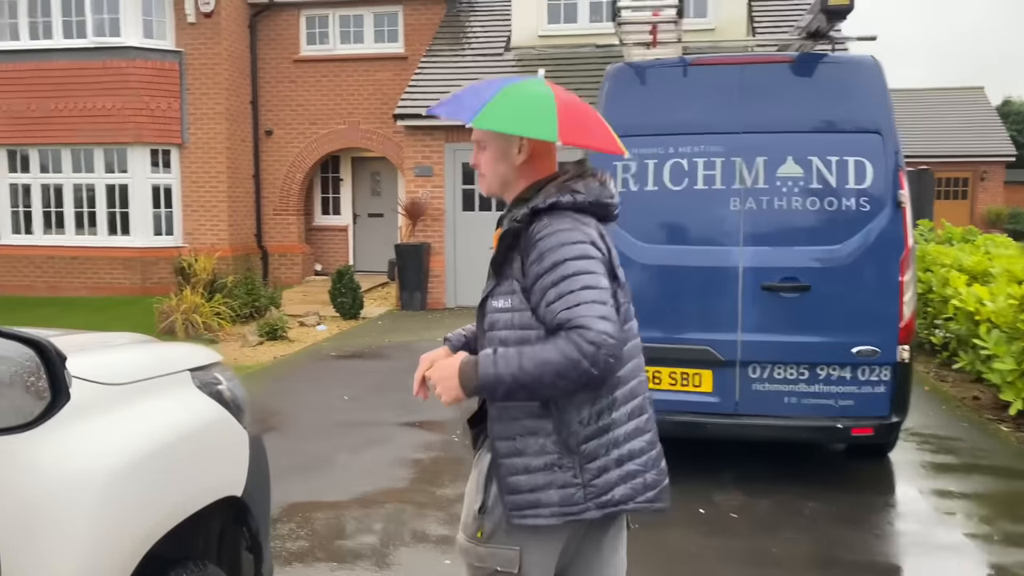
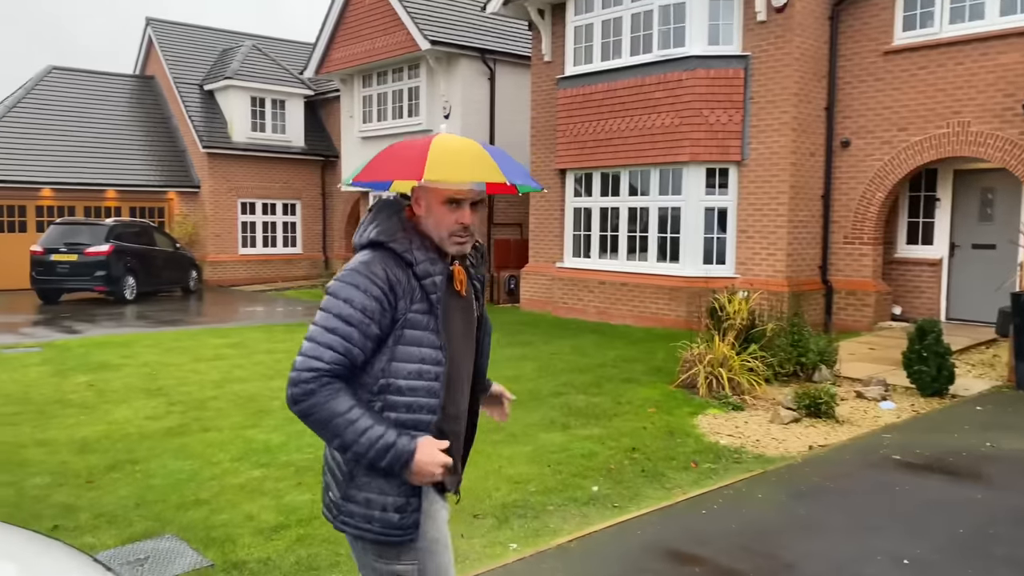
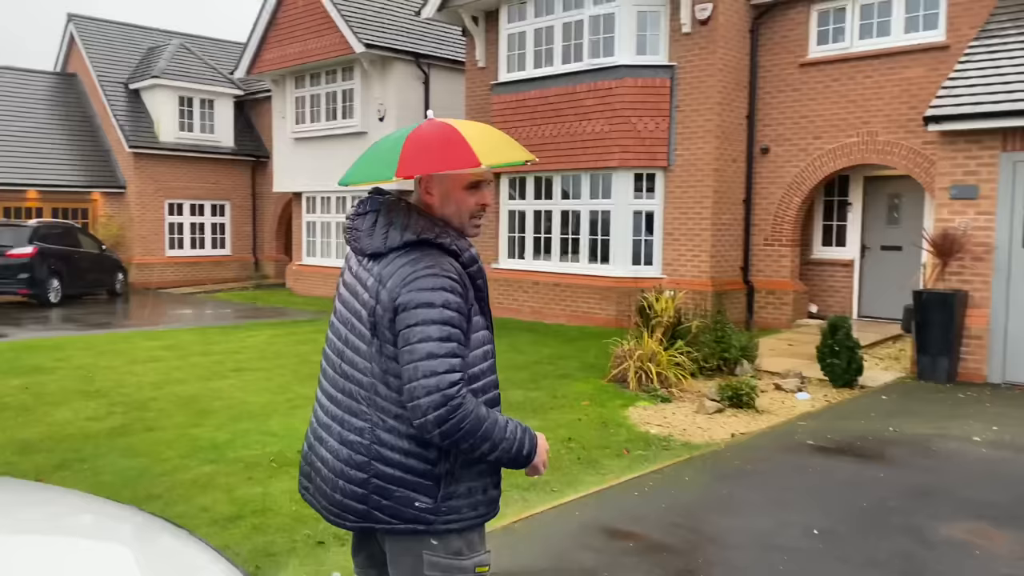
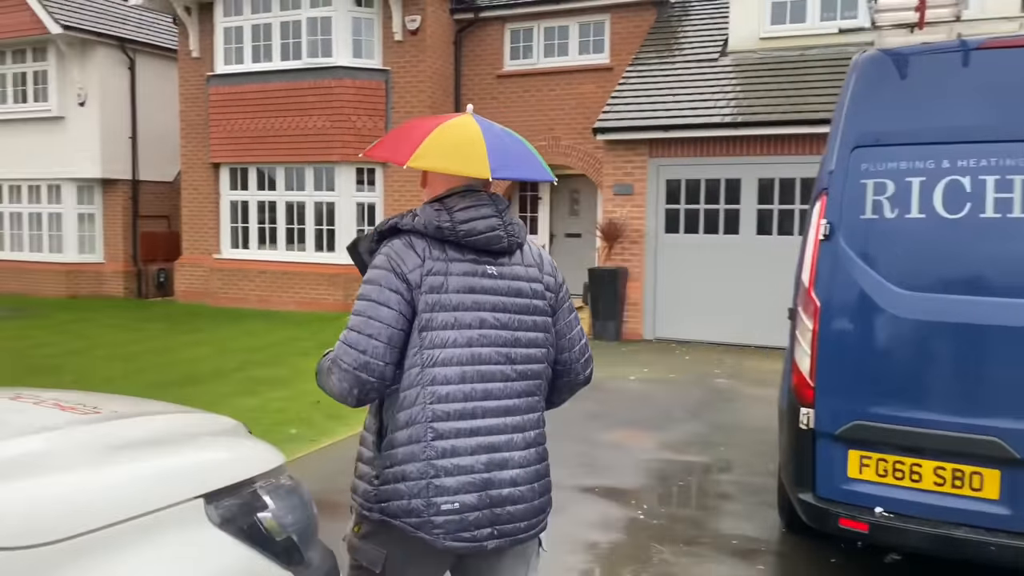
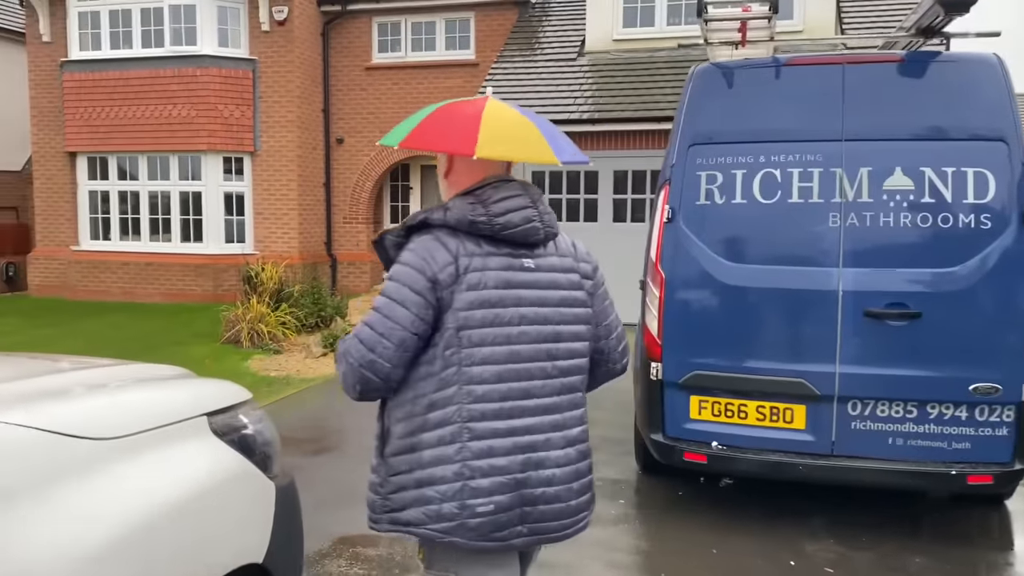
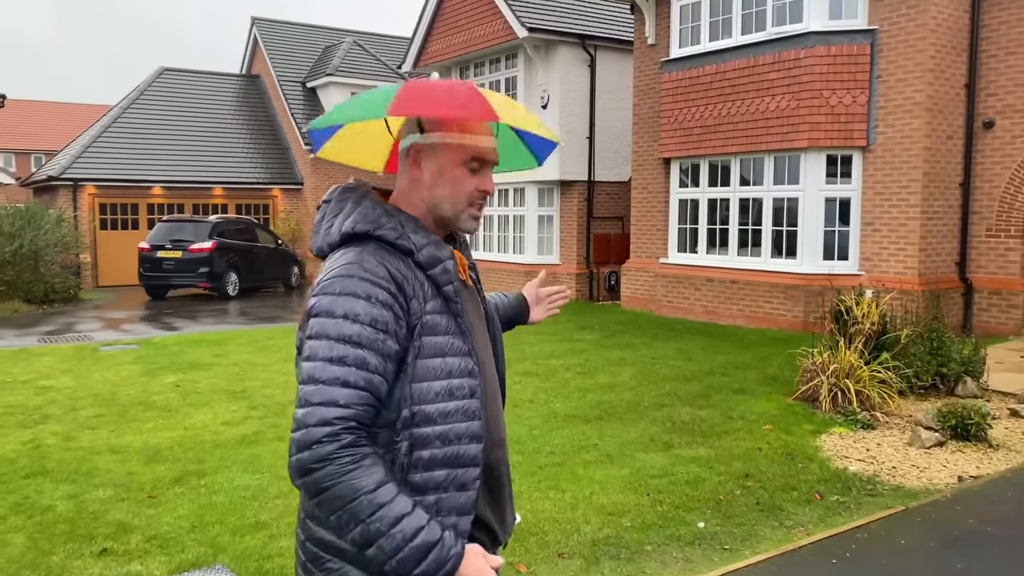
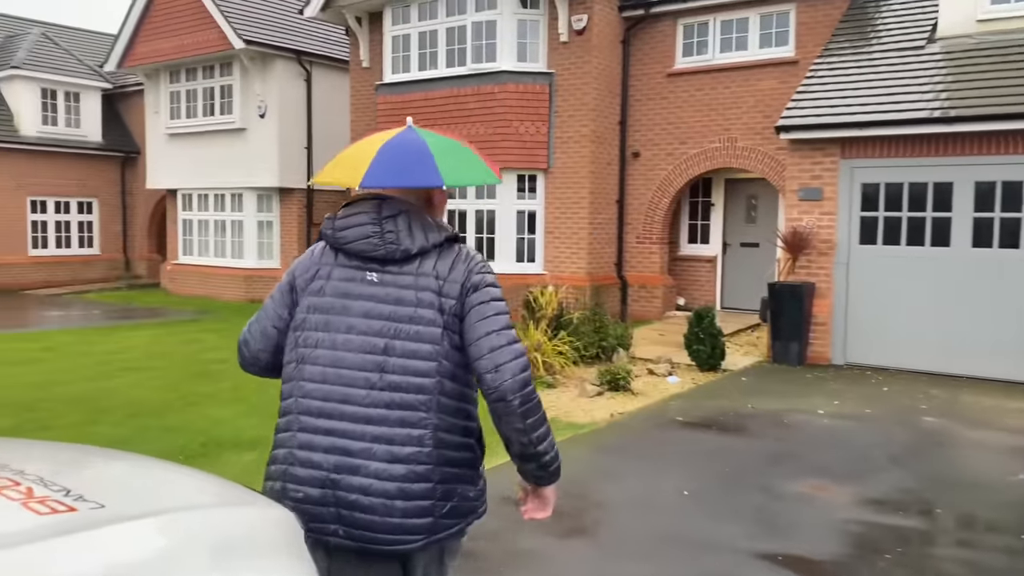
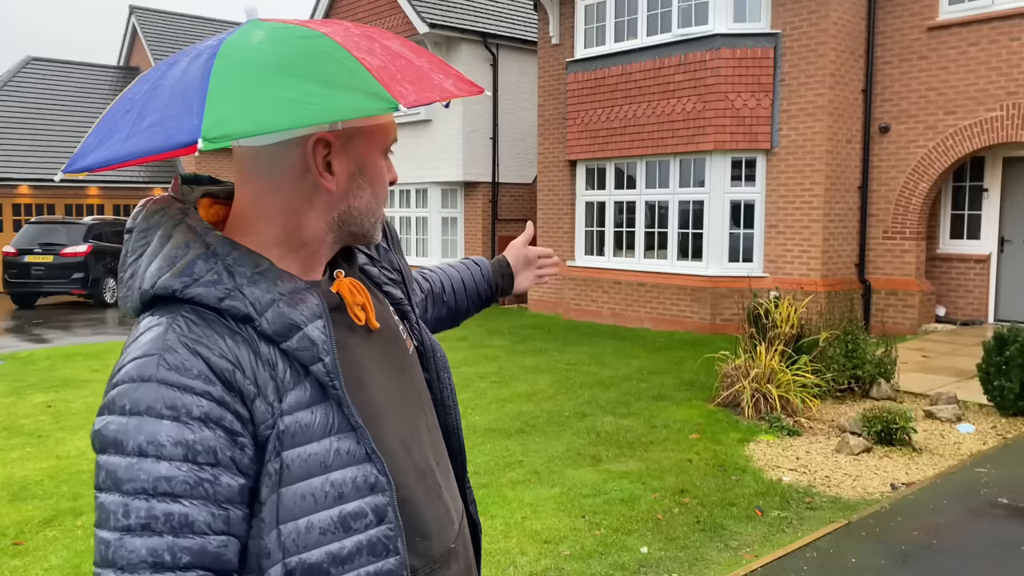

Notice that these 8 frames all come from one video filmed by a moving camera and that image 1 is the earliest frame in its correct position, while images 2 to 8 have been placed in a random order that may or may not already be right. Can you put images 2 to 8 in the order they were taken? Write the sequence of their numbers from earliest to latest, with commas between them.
5, 4, 7, 3, 2, 6, 8
